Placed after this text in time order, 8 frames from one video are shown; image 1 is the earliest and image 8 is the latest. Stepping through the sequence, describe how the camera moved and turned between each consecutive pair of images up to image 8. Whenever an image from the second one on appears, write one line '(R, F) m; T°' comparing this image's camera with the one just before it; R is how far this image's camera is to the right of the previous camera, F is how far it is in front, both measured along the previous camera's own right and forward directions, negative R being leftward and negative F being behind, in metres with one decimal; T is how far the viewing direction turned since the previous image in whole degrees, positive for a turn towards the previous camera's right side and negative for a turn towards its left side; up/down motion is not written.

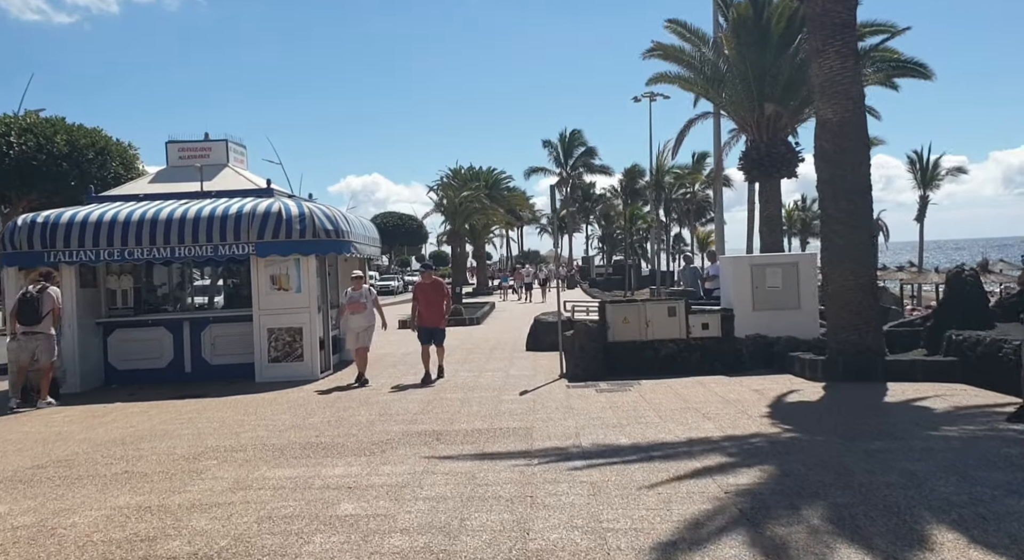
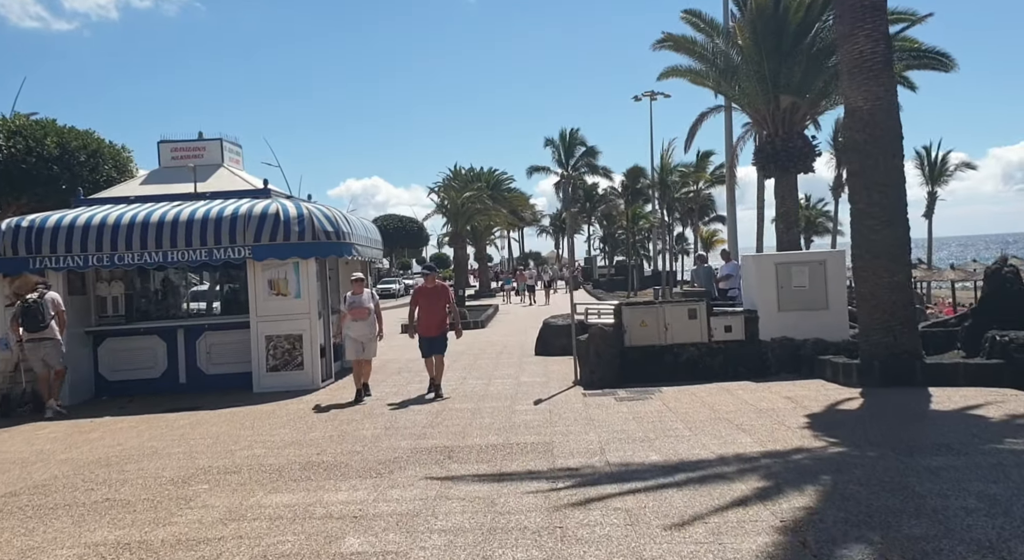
(-0.1, +0.6) m; 0°
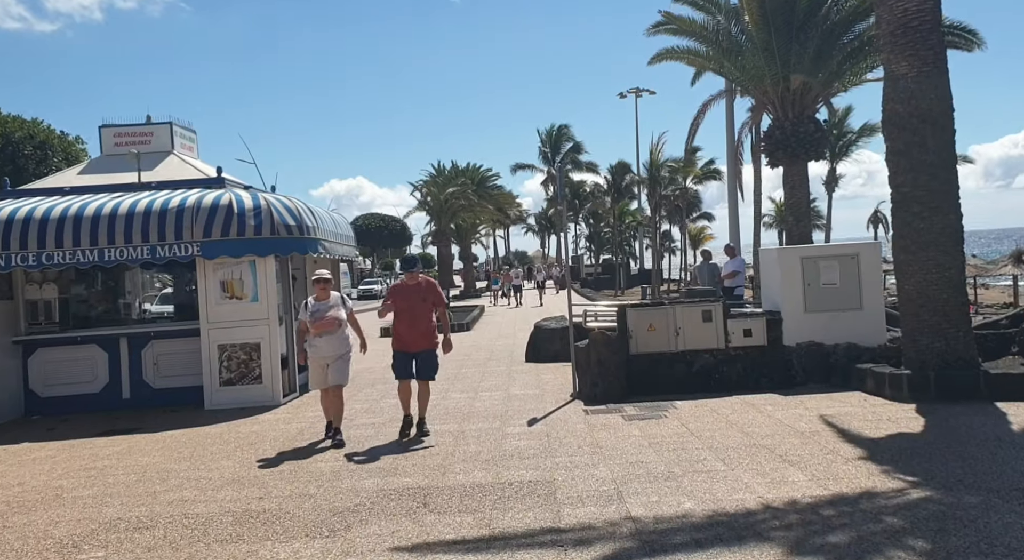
(0.0, +1.4) m; +1°
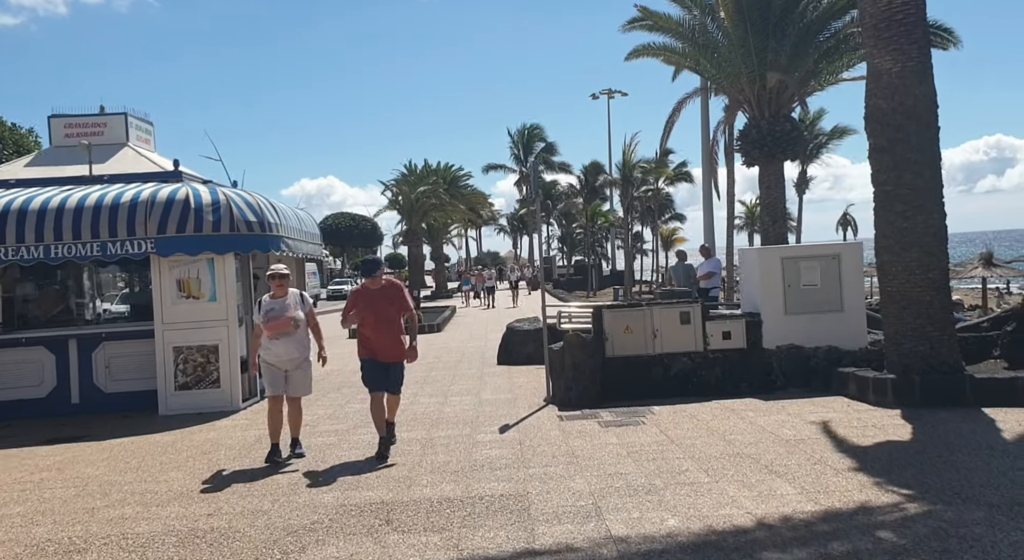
(0.0, +0.4) m; +2°
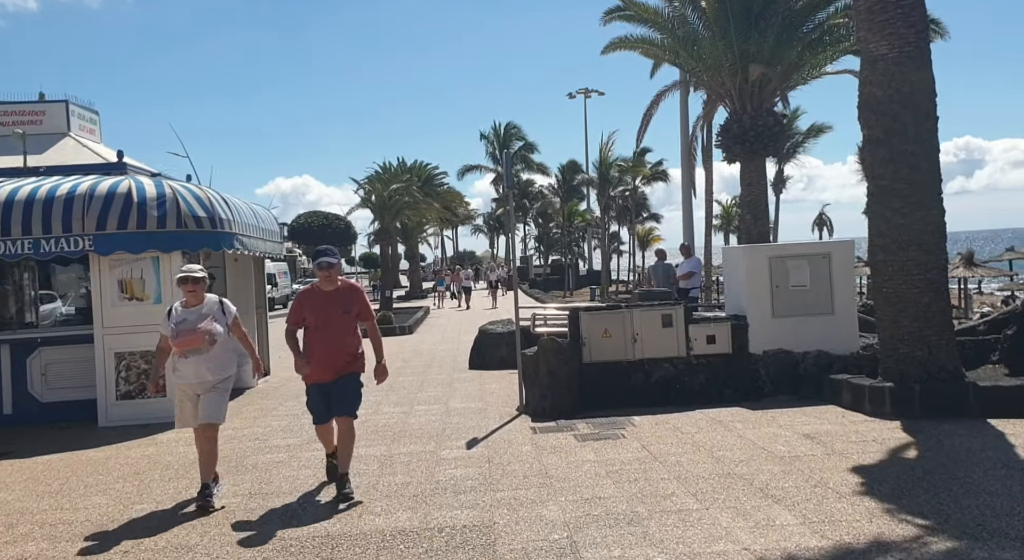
(+0.1, +0.6) m; +2°
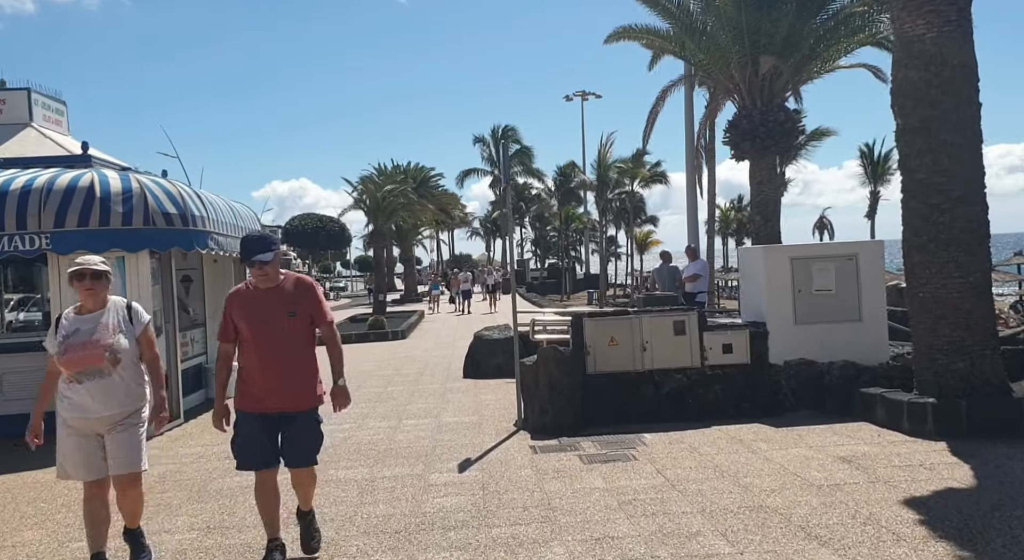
(0.0, +0.7) m; 0°
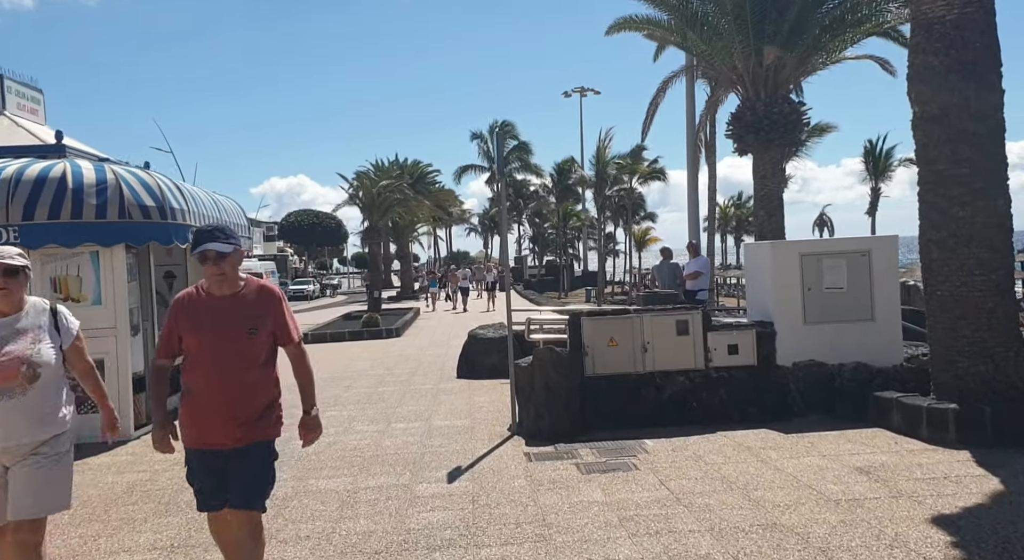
(0.0, +0.4) m; 0°
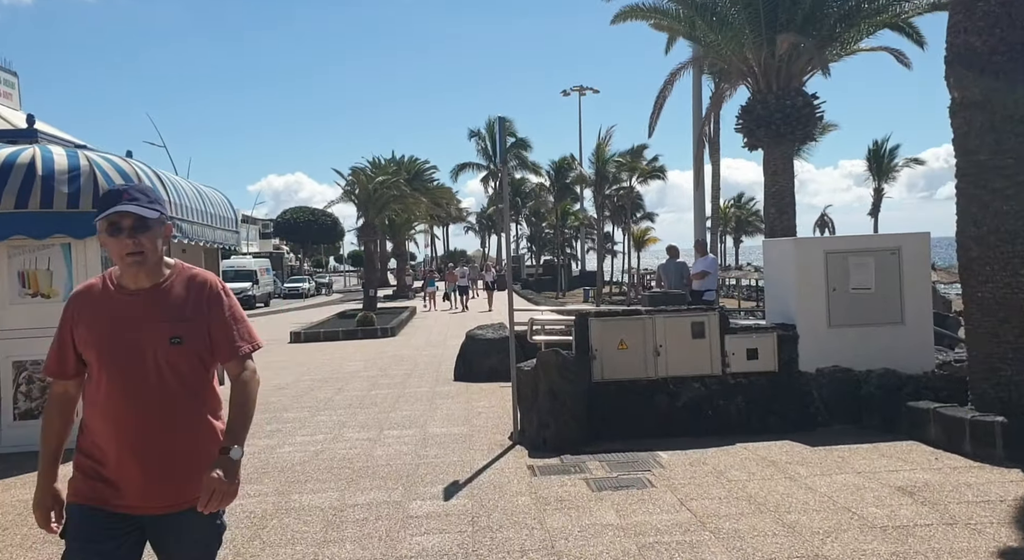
(-0.1, +0.5) m; 0°
